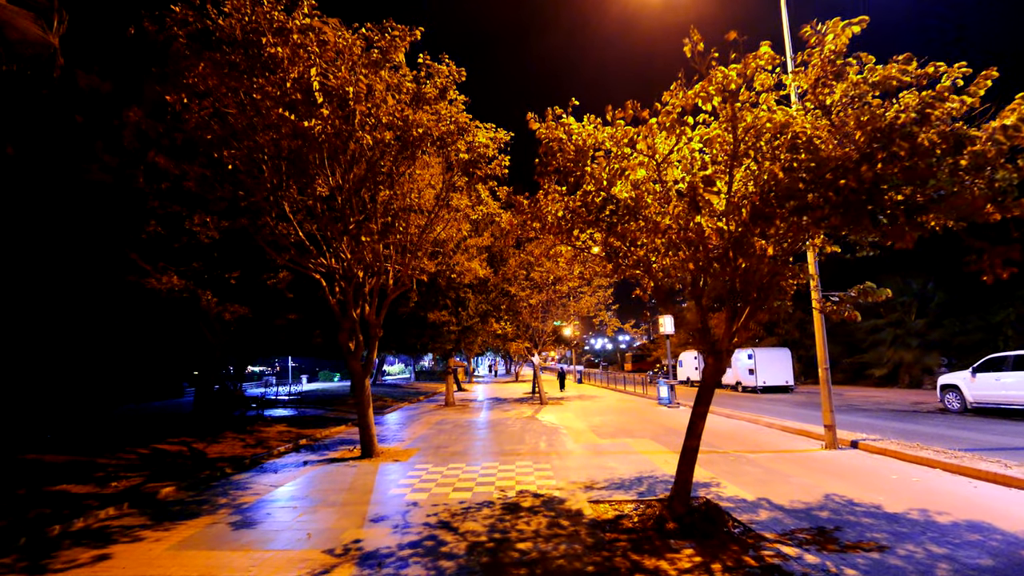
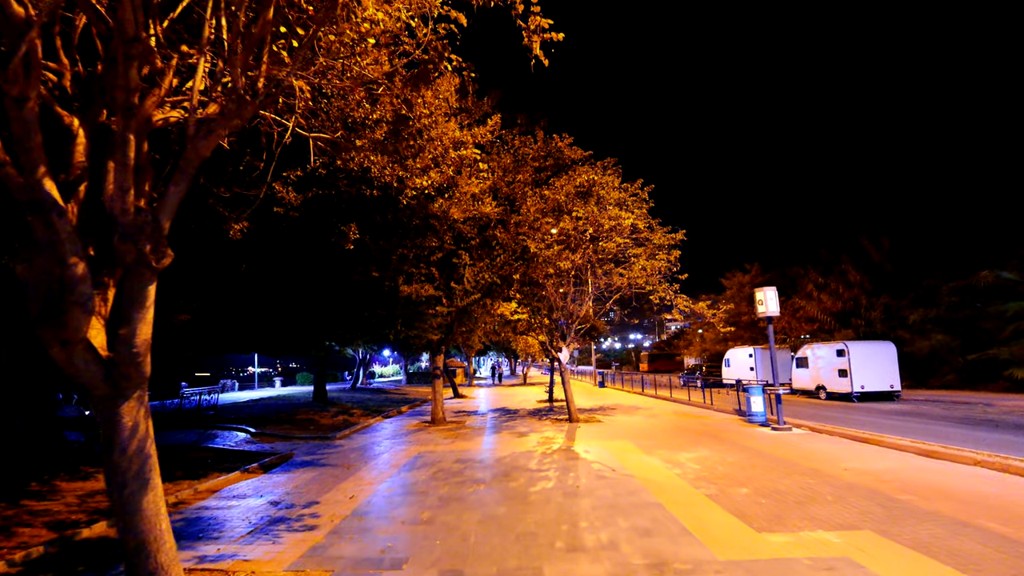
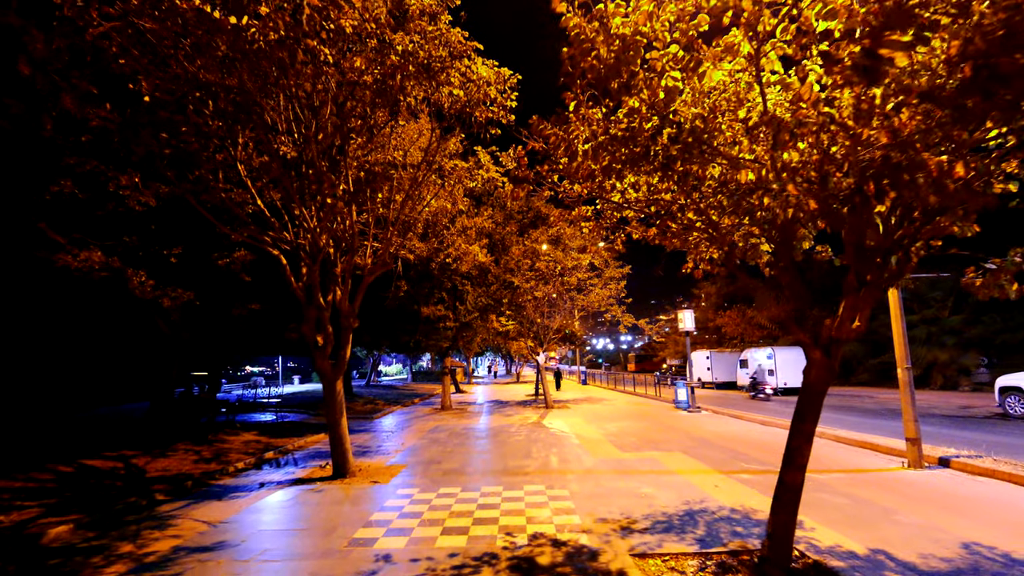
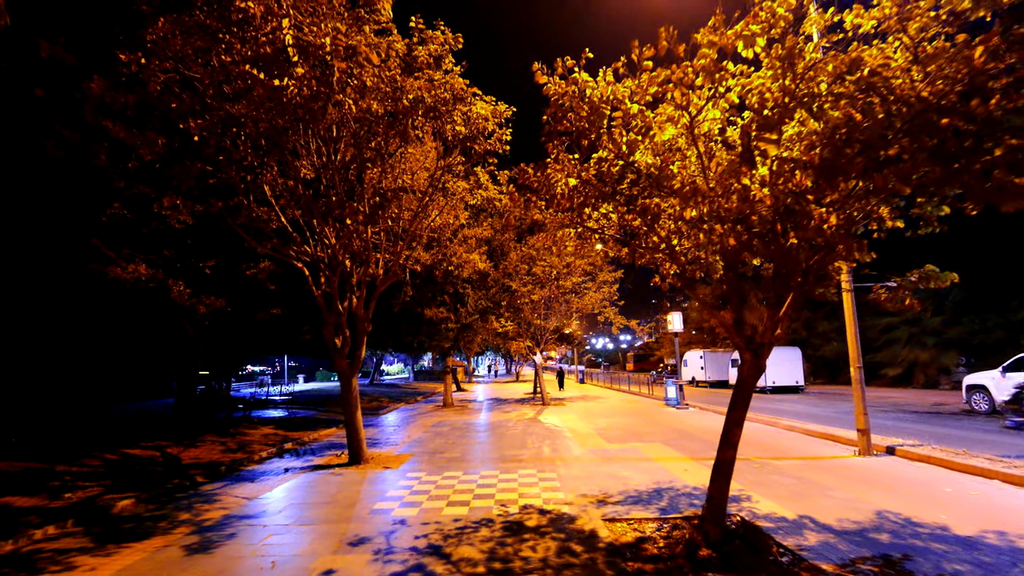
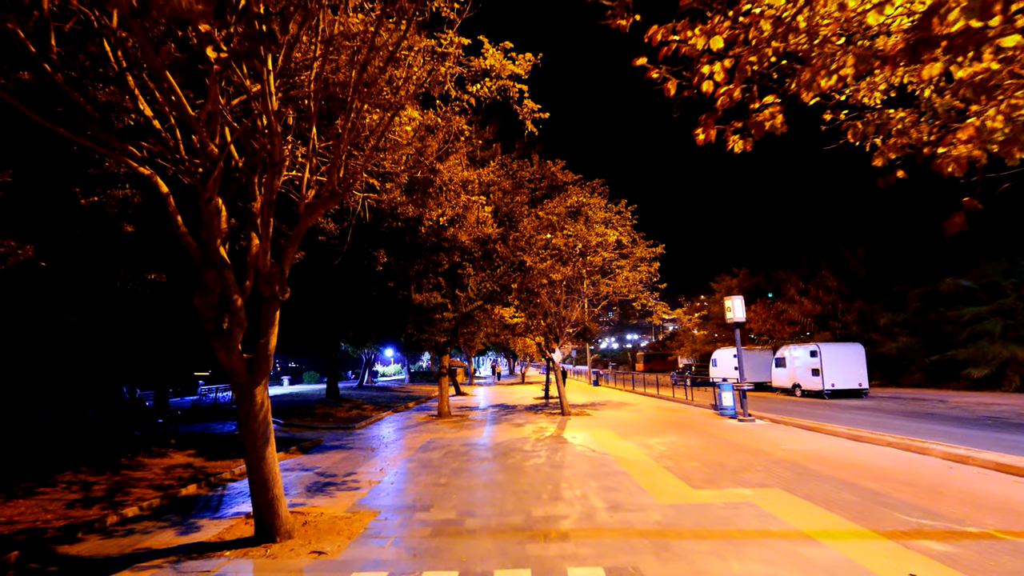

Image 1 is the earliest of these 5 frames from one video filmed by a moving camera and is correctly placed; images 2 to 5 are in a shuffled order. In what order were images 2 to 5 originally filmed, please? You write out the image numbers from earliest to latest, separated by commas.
4, 3, 5, 2
